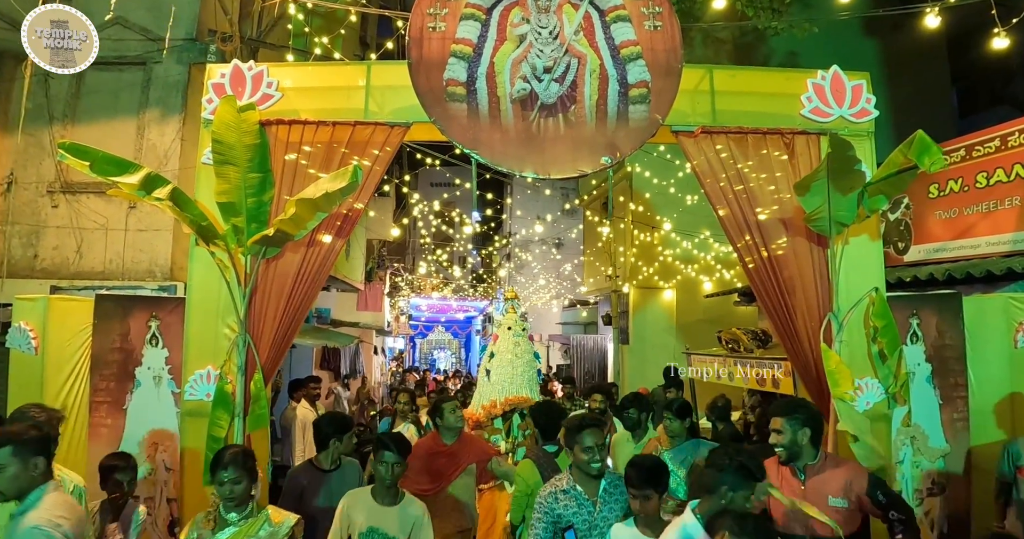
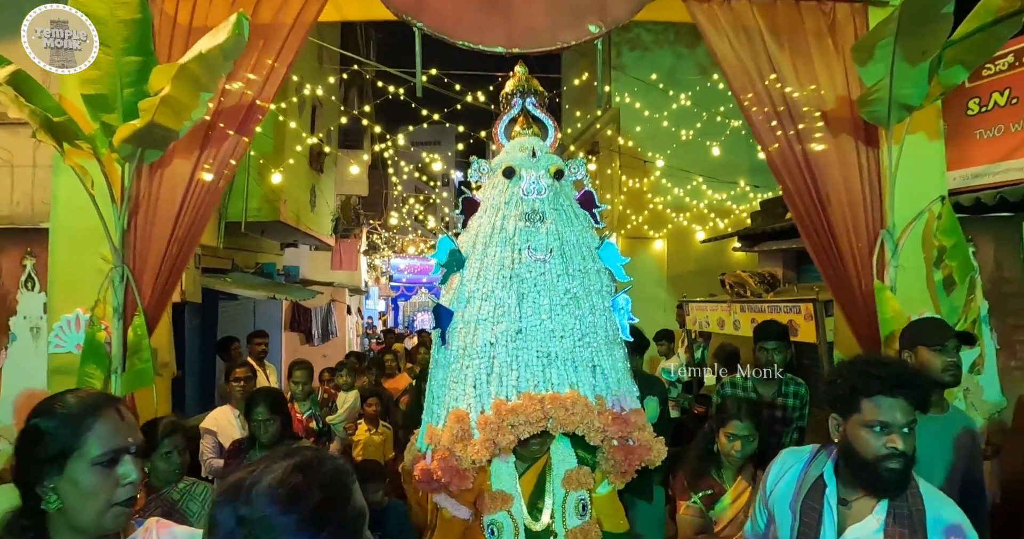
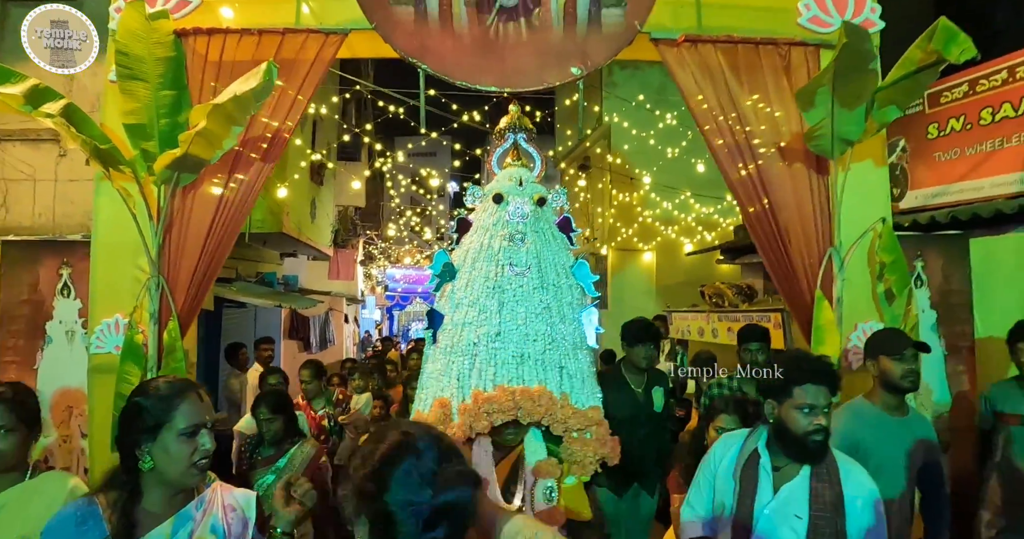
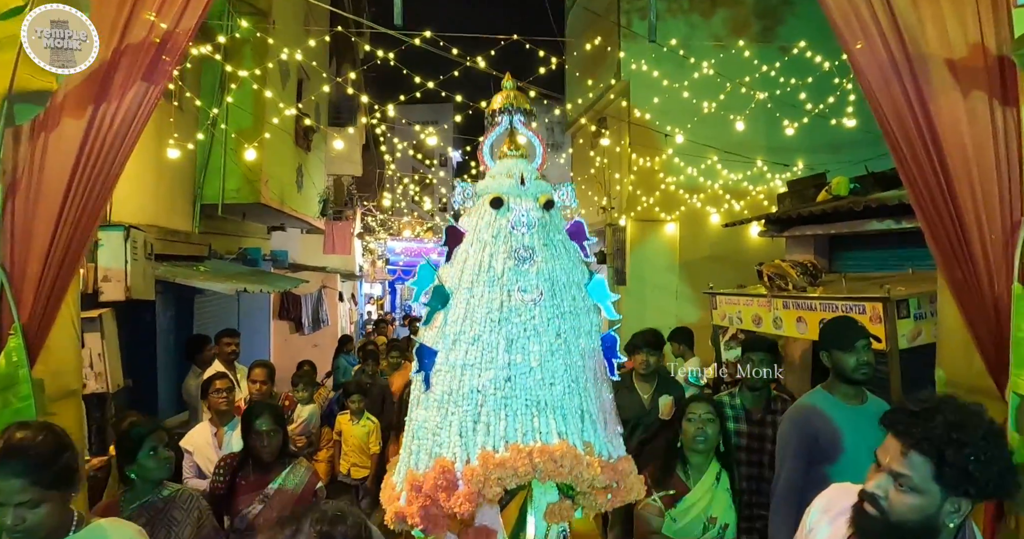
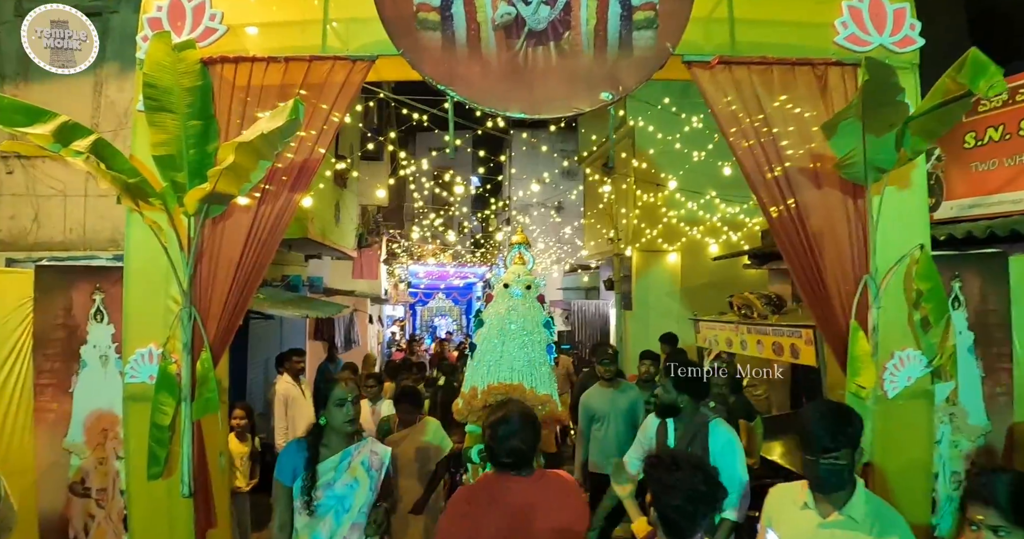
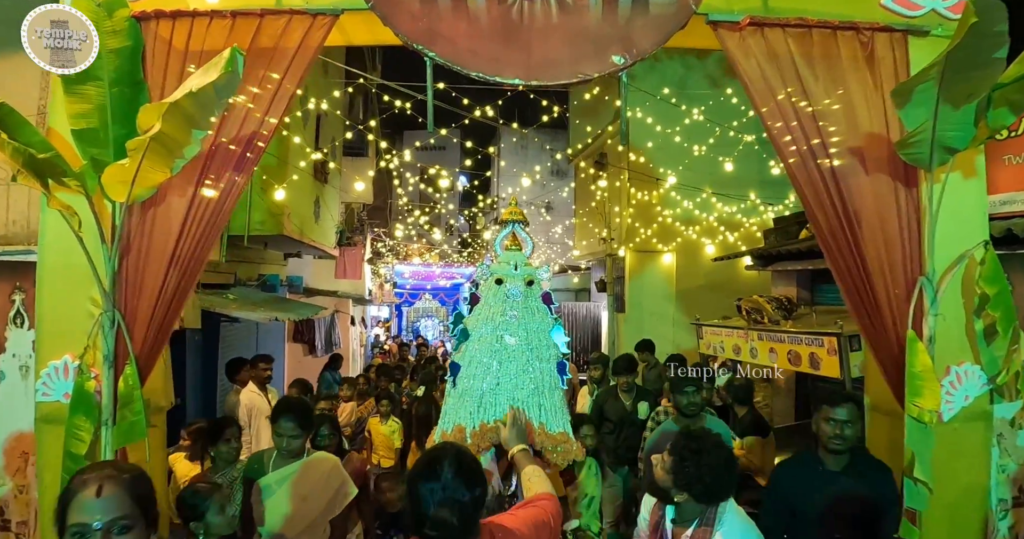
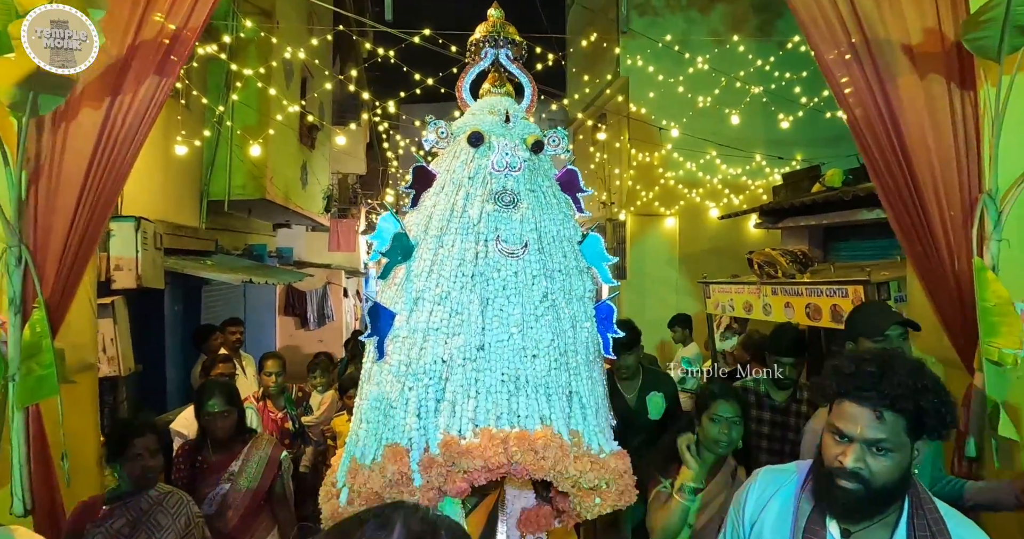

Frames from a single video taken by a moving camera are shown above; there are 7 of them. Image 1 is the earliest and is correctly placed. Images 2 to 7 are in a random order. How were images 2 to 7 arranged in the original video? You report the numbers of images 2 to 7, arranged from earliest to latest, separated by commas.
5, 6, 4, 7, 2, 3
